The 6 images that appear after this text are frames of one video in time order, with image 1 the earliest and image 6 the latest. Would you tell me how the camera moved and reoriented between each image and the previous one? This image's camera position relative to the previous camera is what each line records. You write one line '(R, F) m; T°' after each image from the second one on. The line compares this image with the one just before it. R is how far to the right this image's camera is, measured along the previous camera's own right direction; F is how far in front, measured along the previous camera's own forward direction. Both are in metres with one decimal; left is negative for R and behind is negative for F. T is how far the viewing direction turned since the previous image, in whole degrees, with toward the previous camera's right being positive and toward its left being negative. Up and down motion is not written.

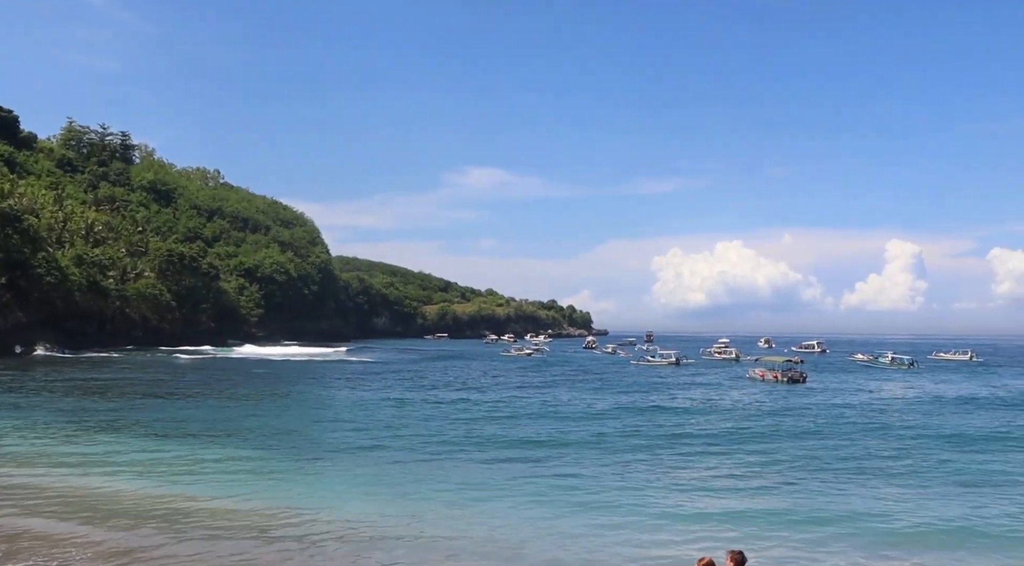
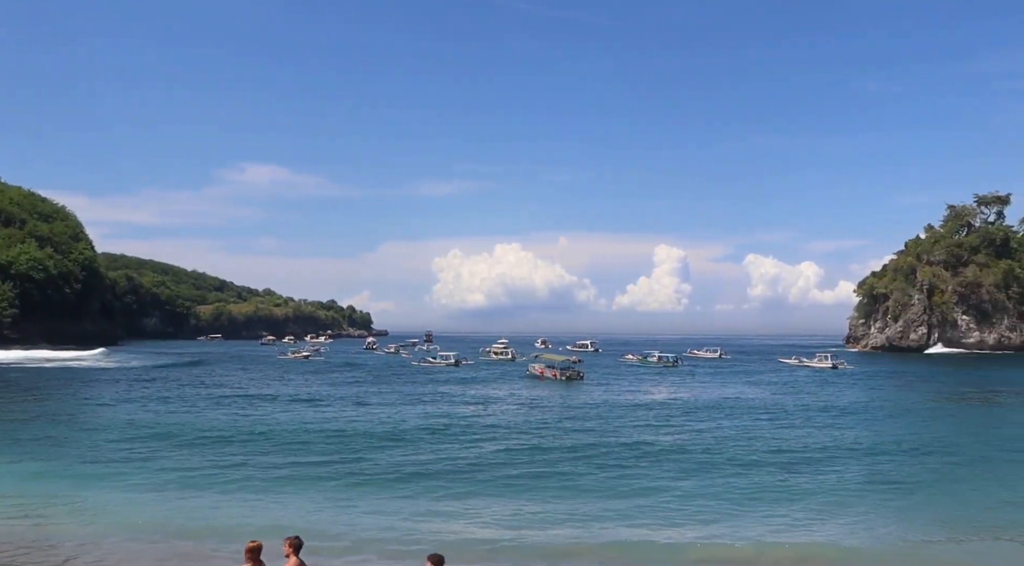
(-0.4, +0.1) m; +13°
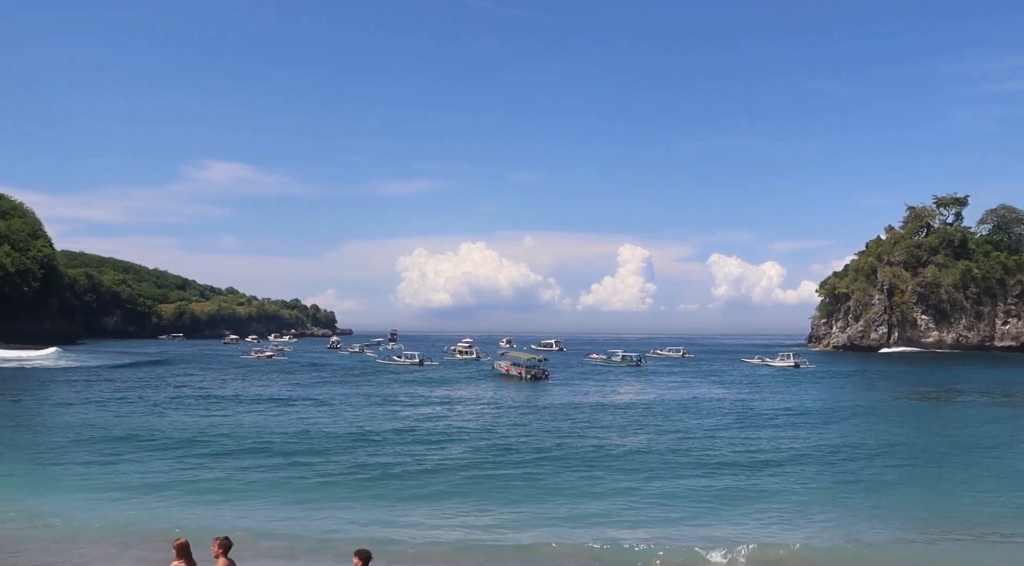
(0.0, -1.2) m; -11°
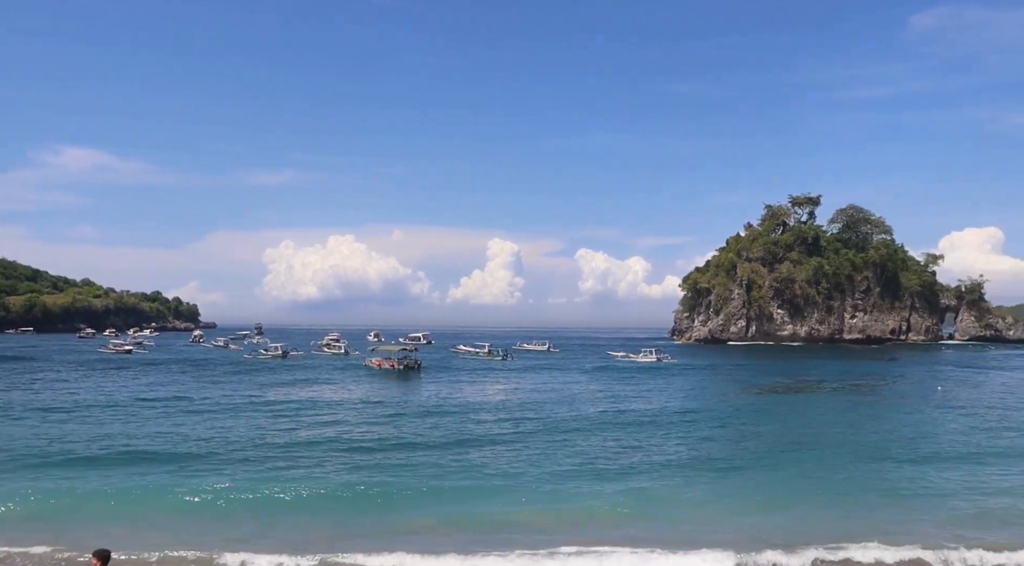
(-0.2, 0.0) m; +8°
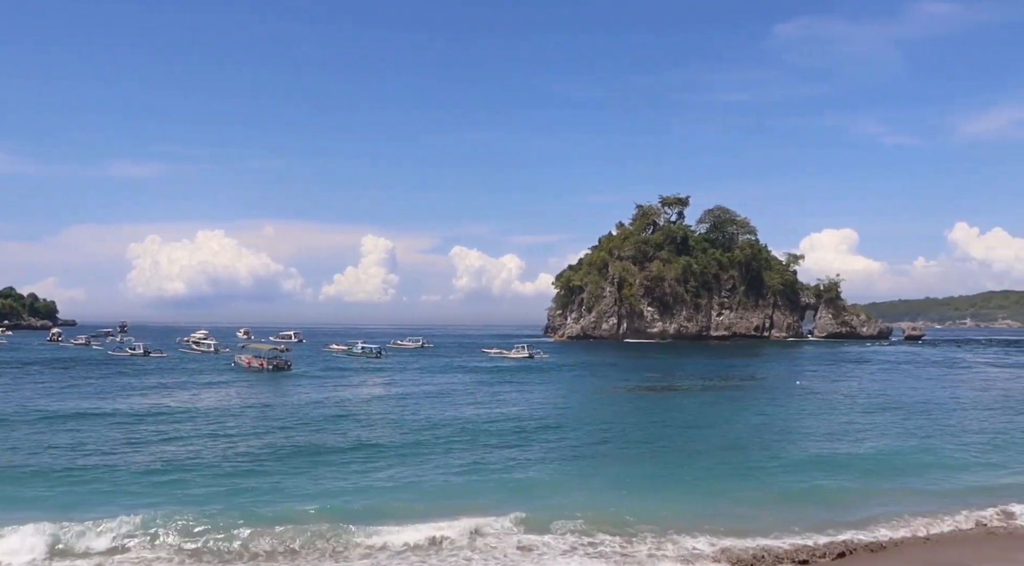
(0.0, +0.5) m; +7°
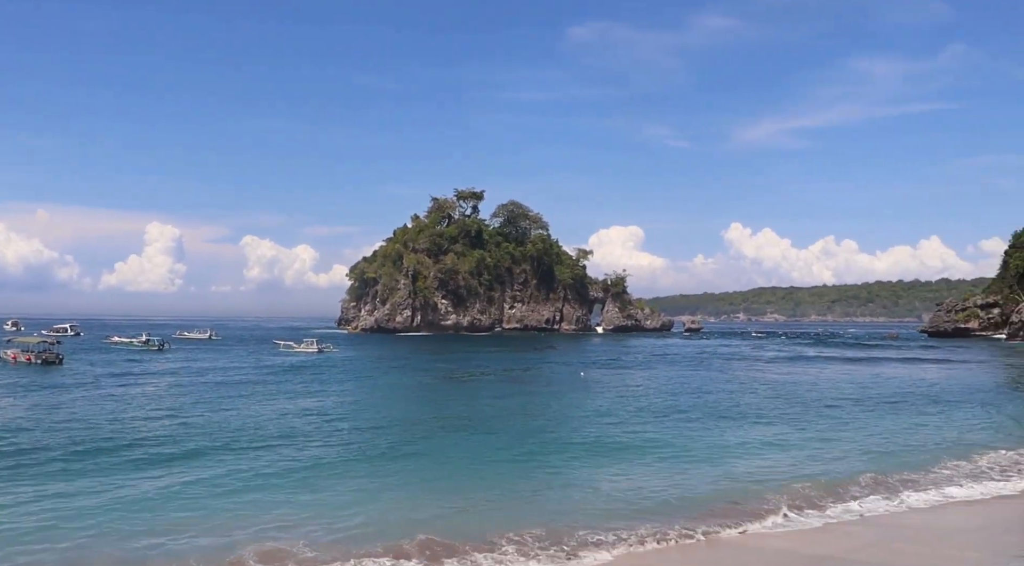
(+0.3, +0.8) m; +12°
